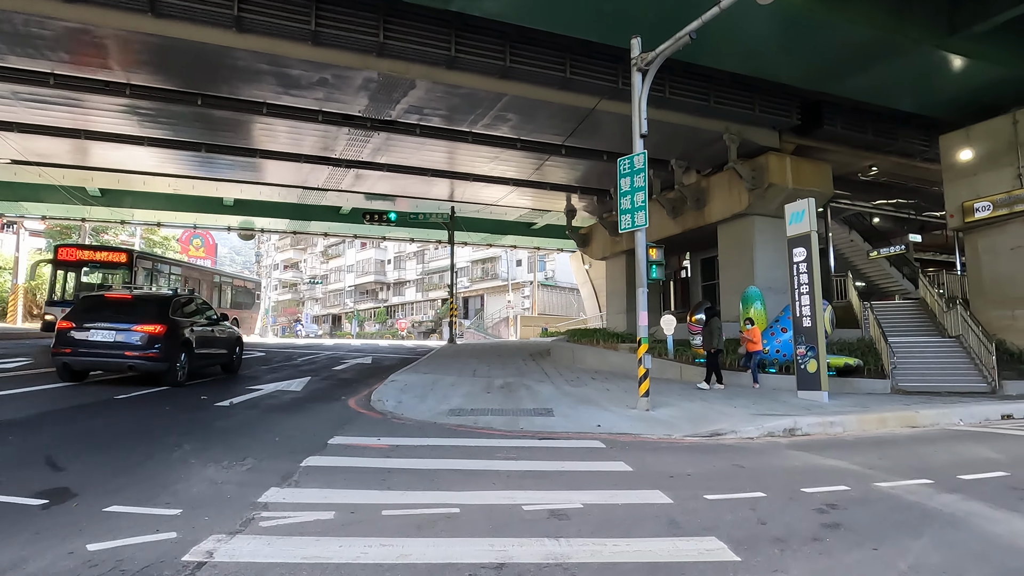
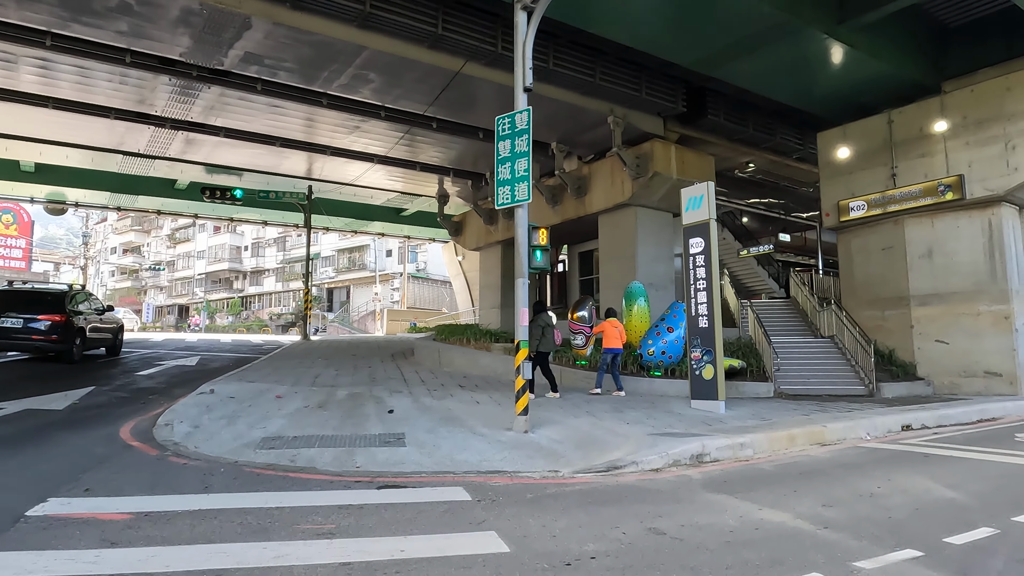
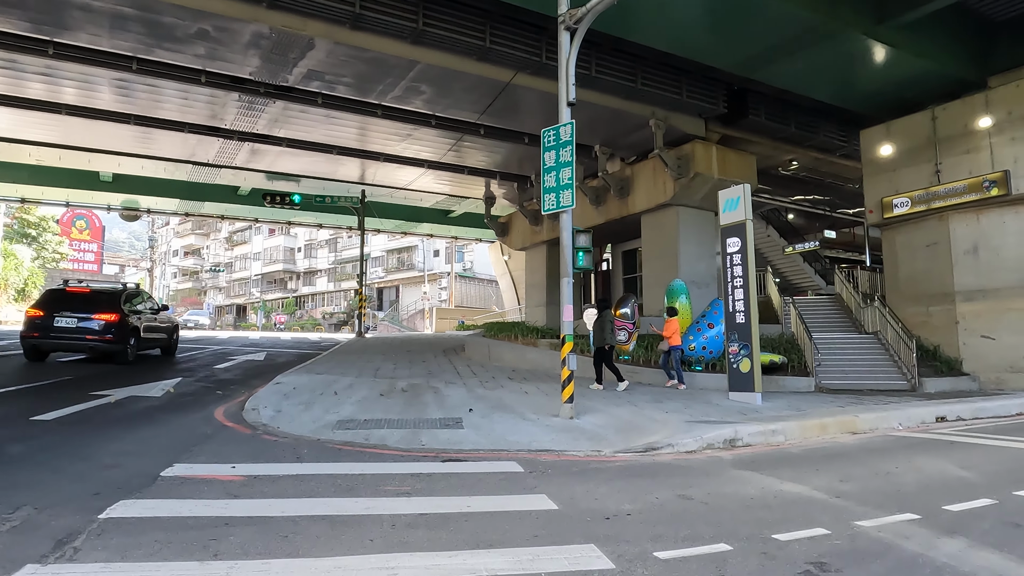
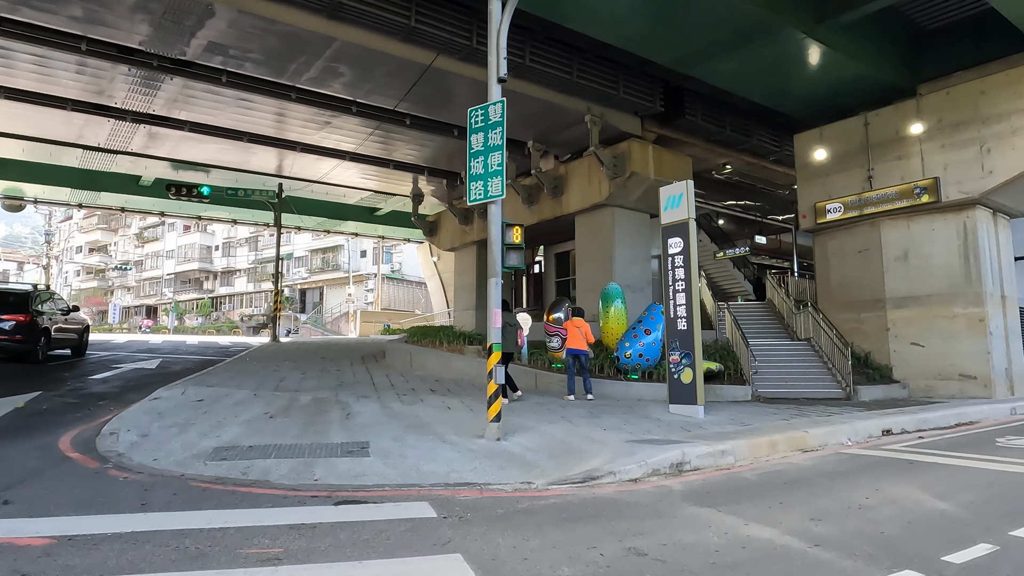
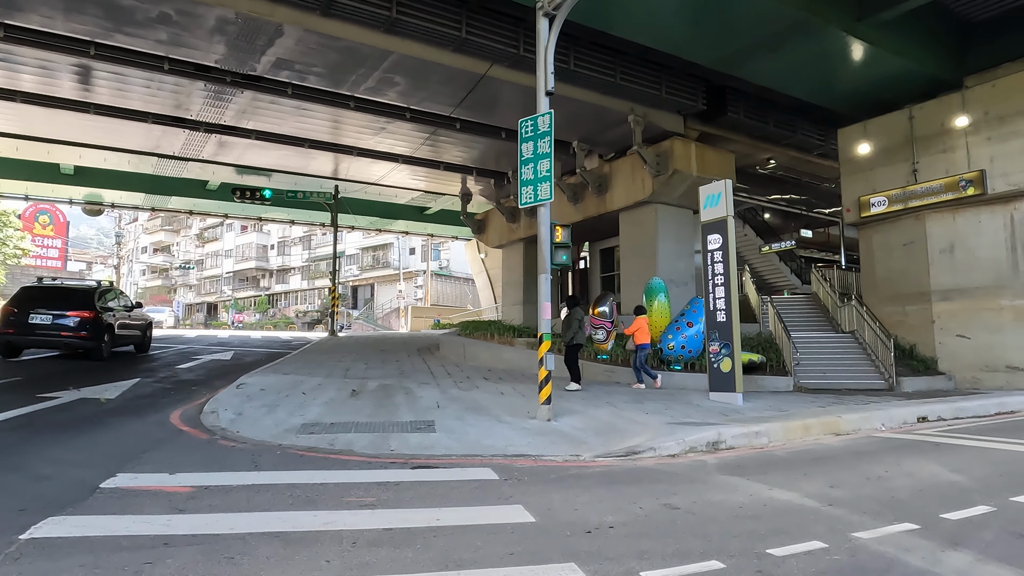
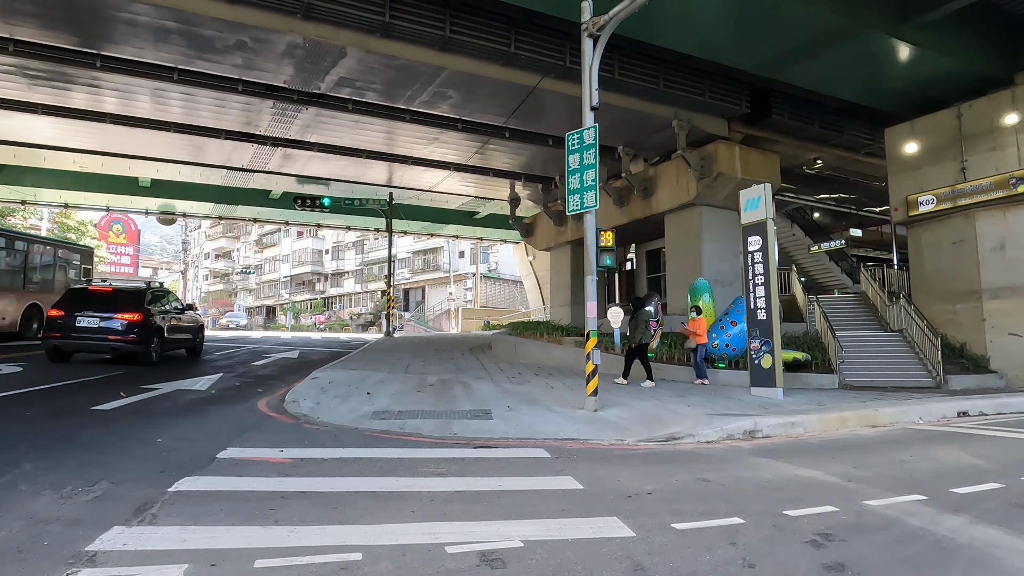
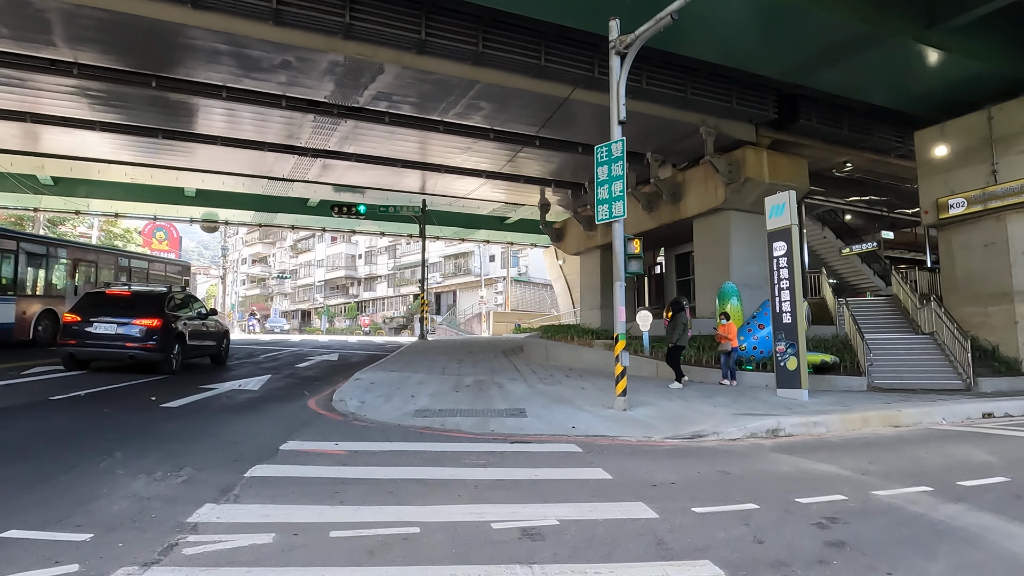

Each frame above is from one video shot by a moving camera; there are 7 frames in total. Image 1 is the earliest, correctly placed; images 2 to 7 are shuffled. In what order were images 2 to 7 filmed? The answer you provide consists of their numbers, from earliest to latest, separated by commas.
7, 6, 3, 5, 2, 4
